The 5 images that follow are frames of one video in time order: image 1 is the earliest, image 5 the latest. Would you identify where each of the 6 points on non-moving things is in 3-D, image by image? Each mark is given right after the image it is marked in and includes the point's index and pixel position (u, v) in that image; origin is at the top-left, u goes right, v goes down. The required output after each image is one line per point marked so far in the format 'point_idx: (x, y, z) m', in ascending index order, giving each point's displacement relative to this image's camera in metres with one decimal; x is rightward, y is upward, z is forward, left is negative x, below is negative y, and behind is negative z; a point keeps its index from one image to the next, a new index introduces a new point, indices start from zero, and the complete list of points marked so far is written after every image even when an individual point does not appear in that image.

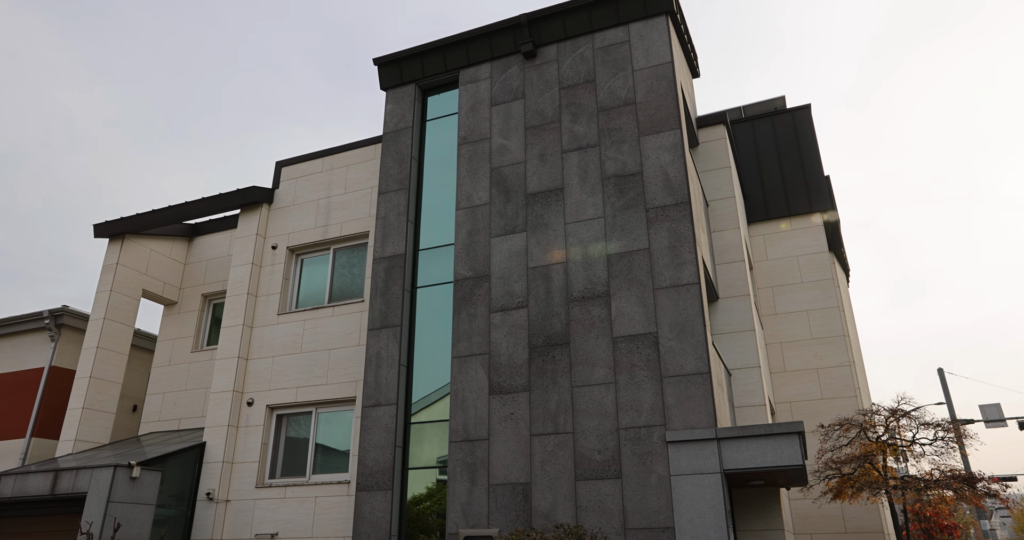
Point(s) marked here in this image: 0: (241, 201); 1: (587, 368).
0: (-5.9, +1.5, +14.9) m
1: (+1.1, -1.4, +9.9) m
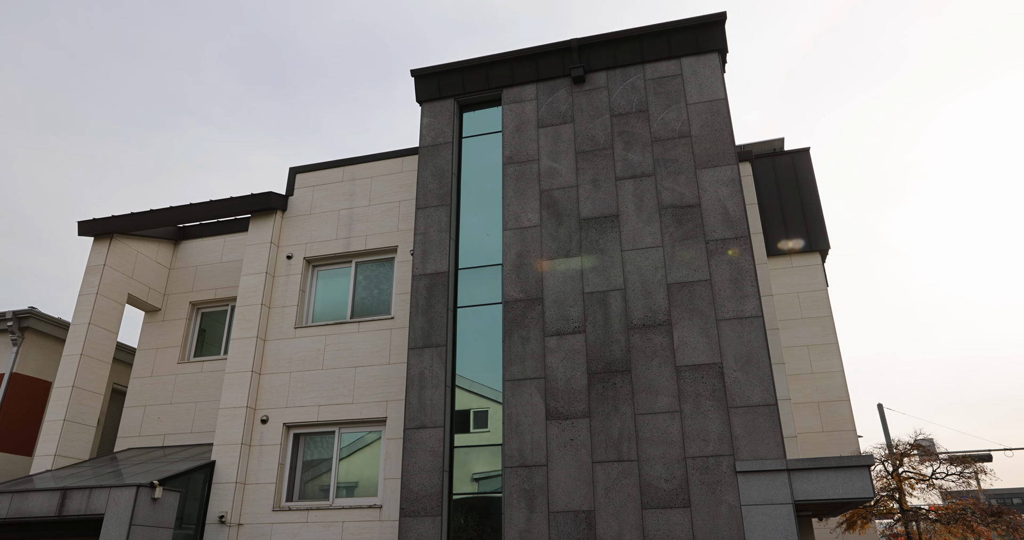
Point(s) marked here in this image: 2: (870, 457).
0: (-5.3, +1.3, +14.2) m
1: (+2.0, -1.8, +10.0) m
2: (+4.5, -2.4, +8.7) m
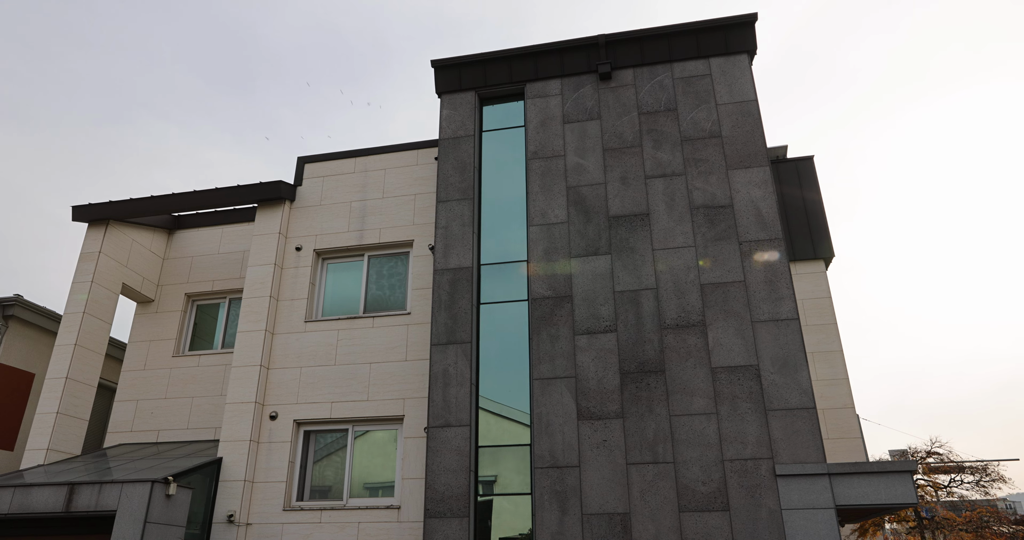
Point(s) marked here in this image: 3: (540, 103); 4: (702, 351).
0: (-5.0, +1.5, +13.7) m
1: (+2.5, -1.8, +9.8) m
2: (+5.1, -2.4, +8.6) m
3: (+0.5, +3.1, +12.6) m
4: (+2.8, -1.2, +10.0) m
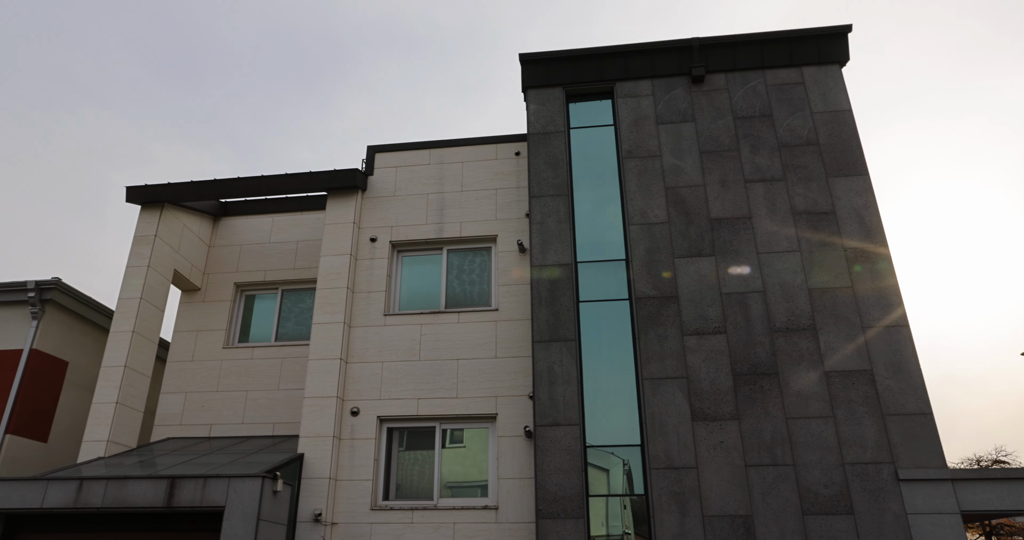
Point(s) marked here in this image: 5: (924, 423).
0: (-3.4, +1.7, +13.3) m
1: (+4.2, -1.9, +9.8) m
2: (+6.8, -2.6, +8.8) m
3: (+2.2, +3.1, +12.5) m
4: (+4.5, -1.2, +10.1) m
5: (+5.7, -2.1, +9.5) m
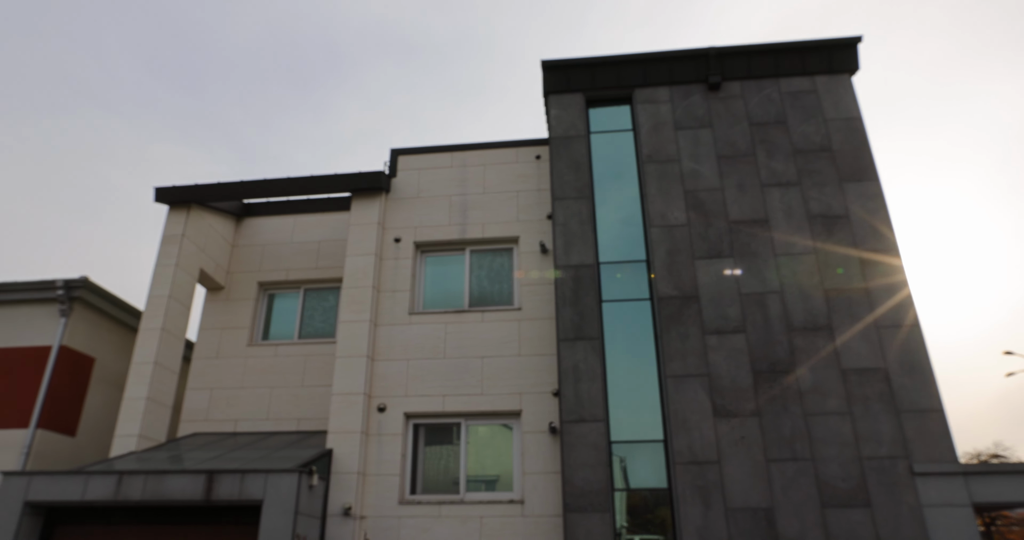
0: (-3.0, +1.7, +13.6) m
1: (+4.6, -1.9, +10.2) m
2: (+7.2, -2.6, +9.2) m
3: (+2.6, +3.0, +12.9) m
4: (+4.9, -1.3, +10.5) m
5: (+6.1, -2.2, +9.9) m
